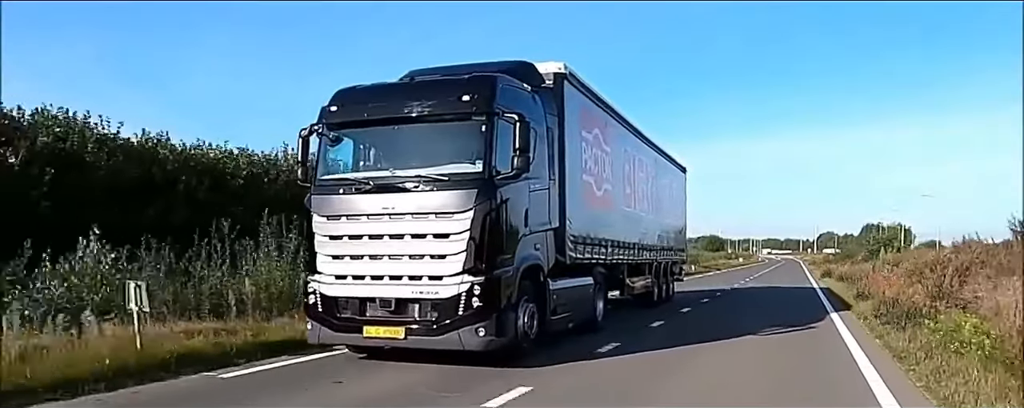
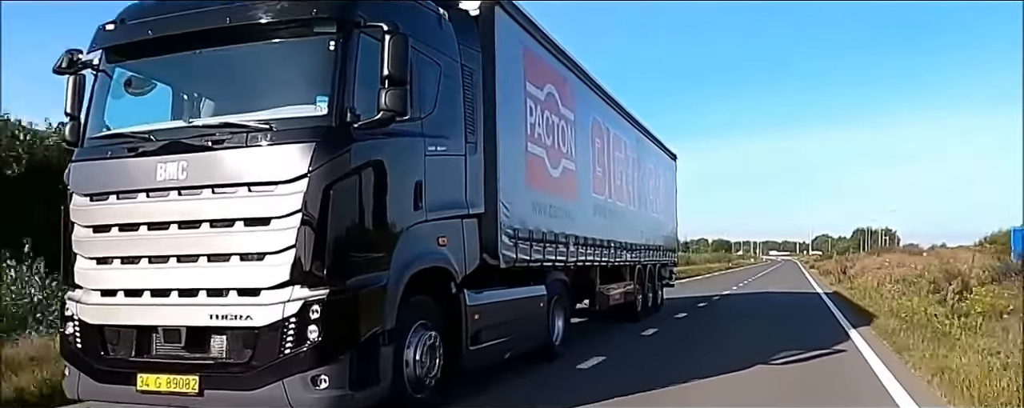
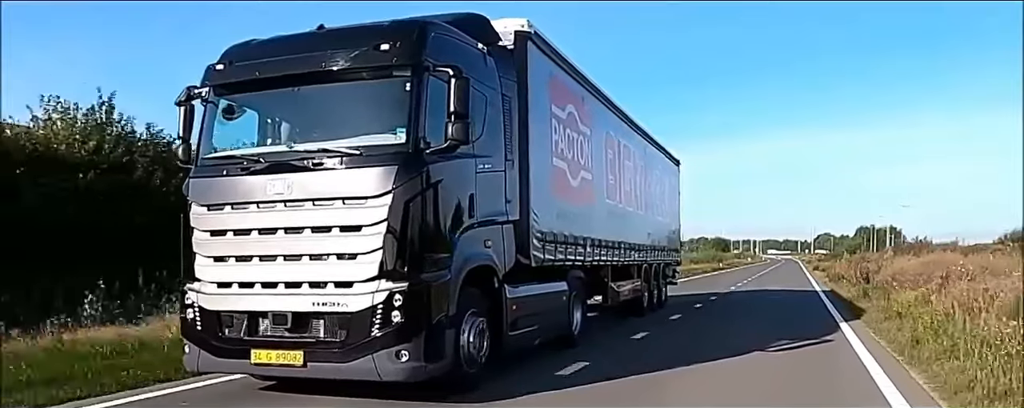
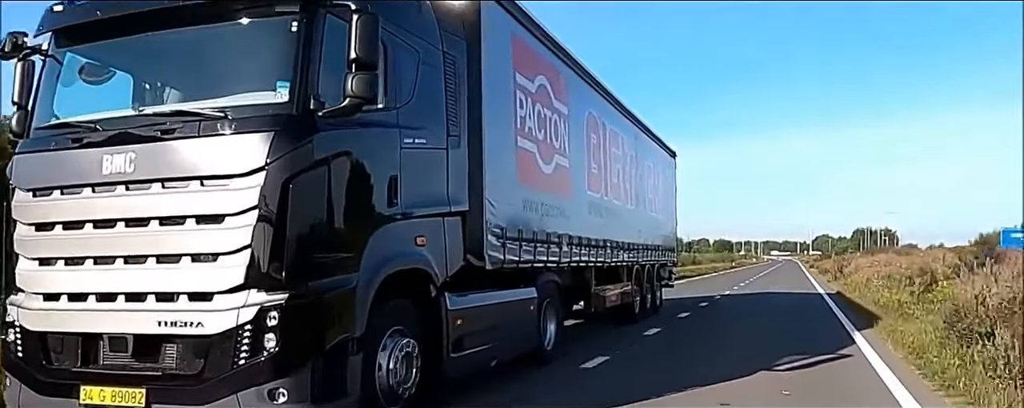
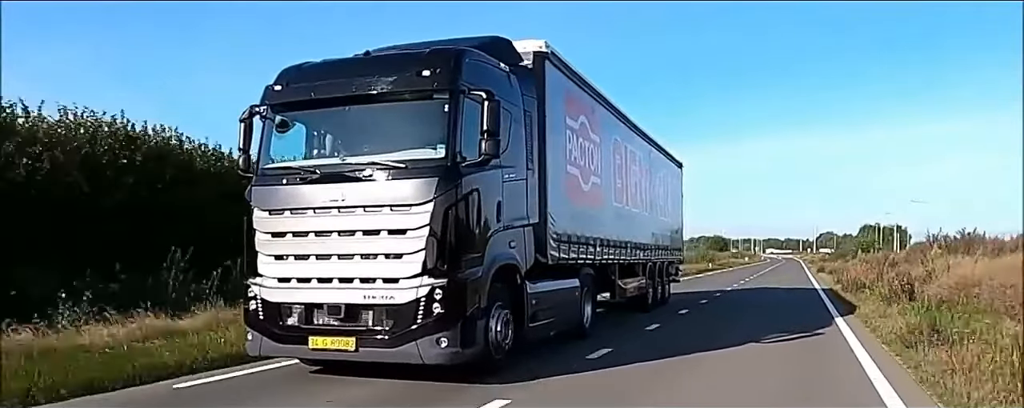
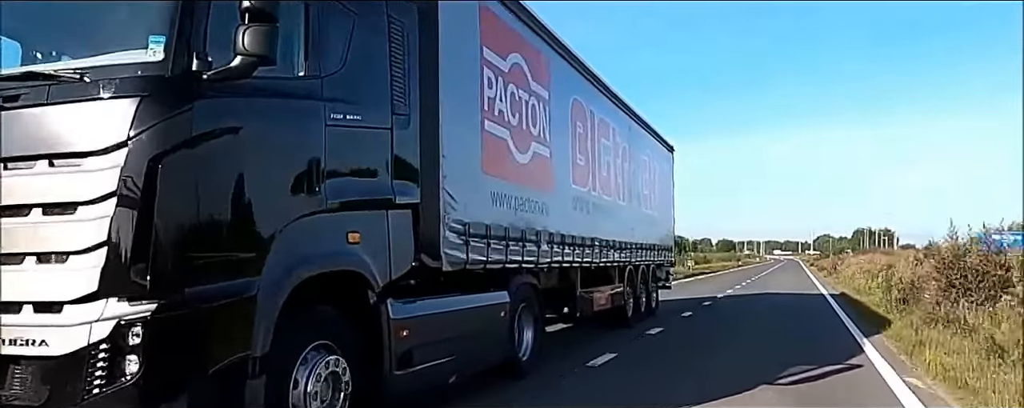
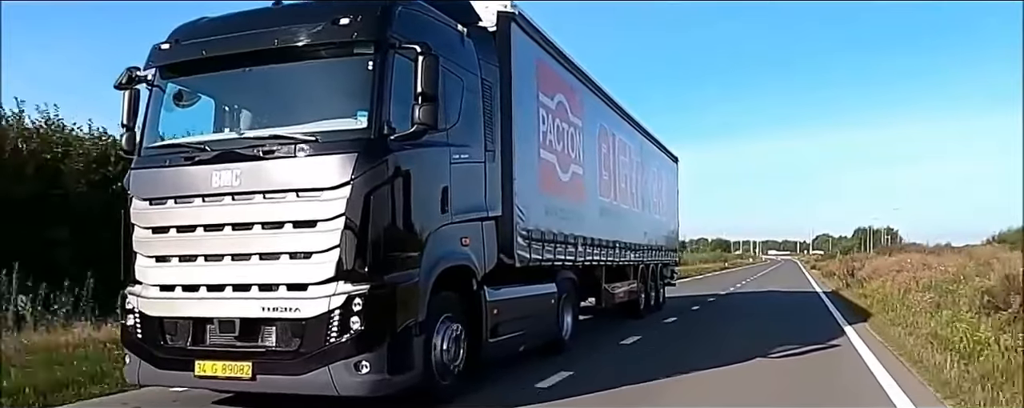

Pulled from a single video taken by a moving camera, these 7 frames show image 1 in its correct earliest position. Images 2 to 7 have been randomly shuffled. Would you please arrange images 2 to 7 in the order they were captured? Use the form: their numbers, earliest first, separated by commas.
5, 3, 7, 2, 4, 6
